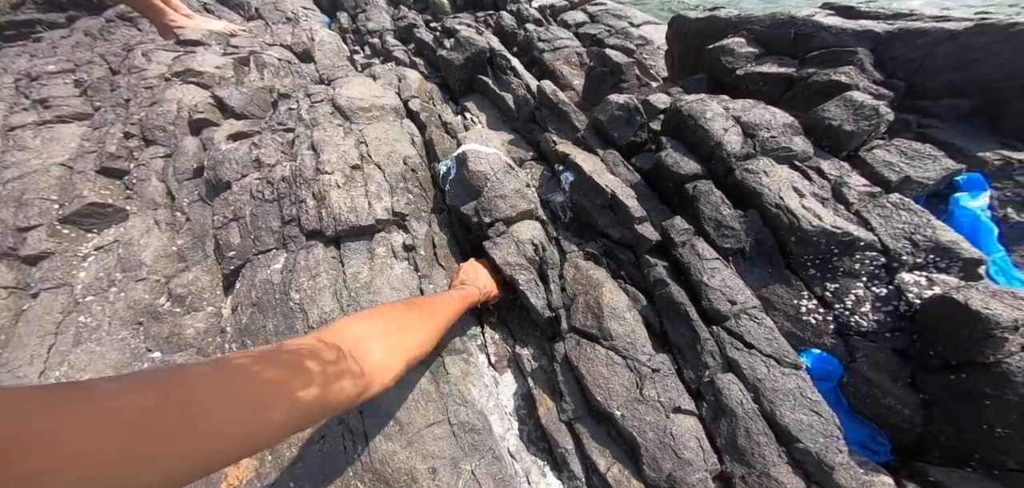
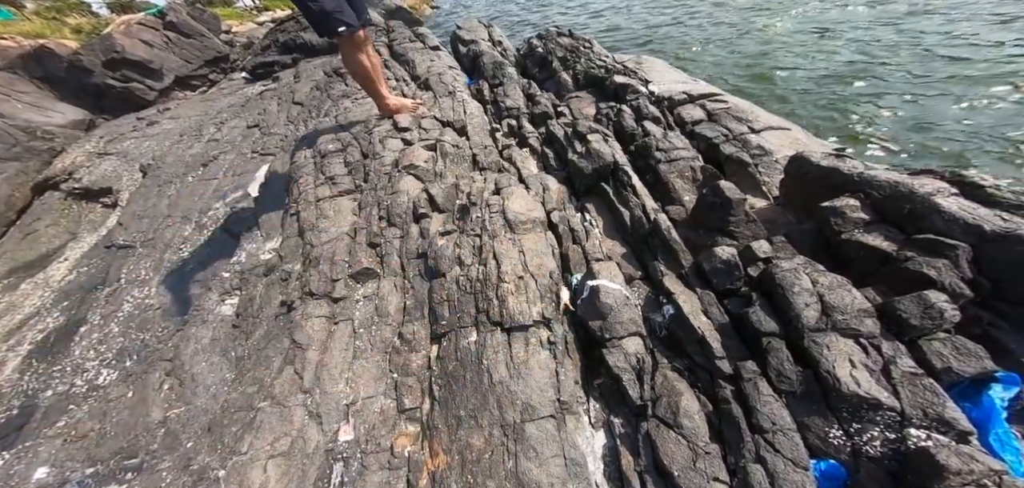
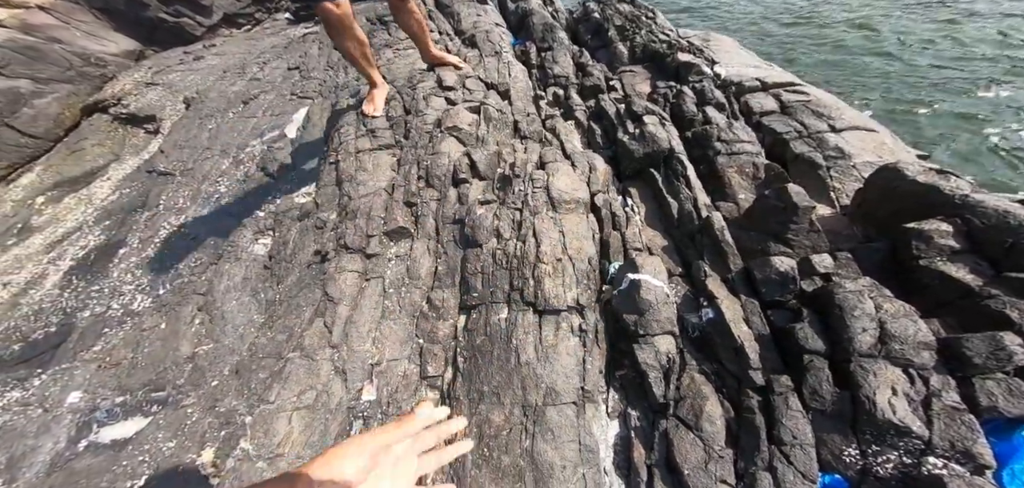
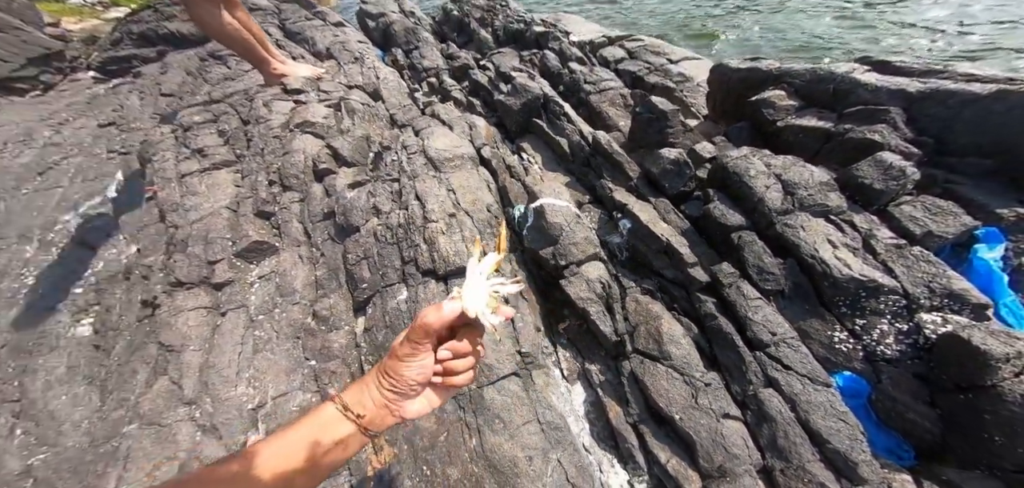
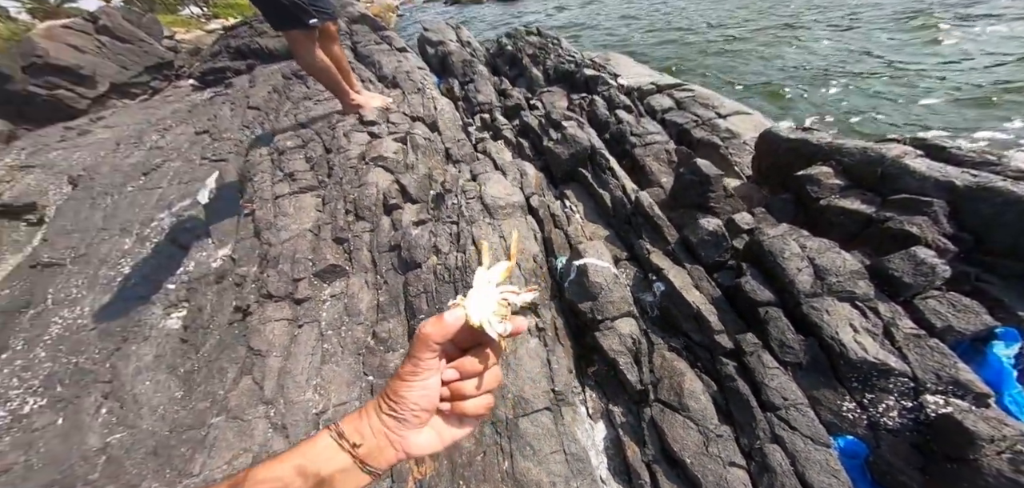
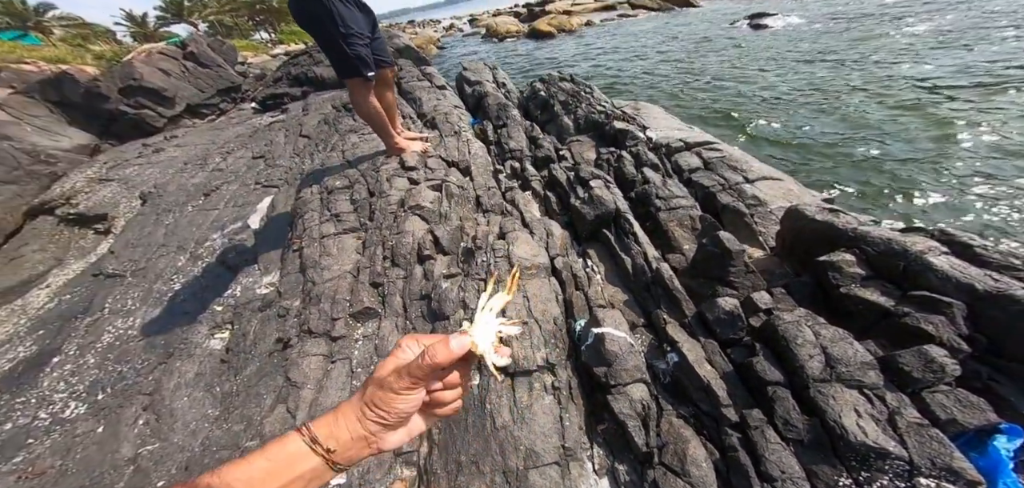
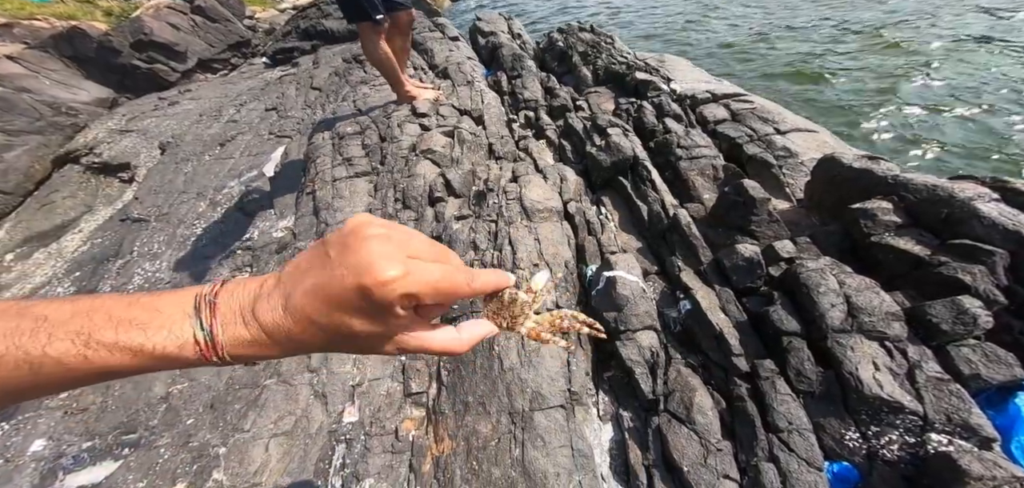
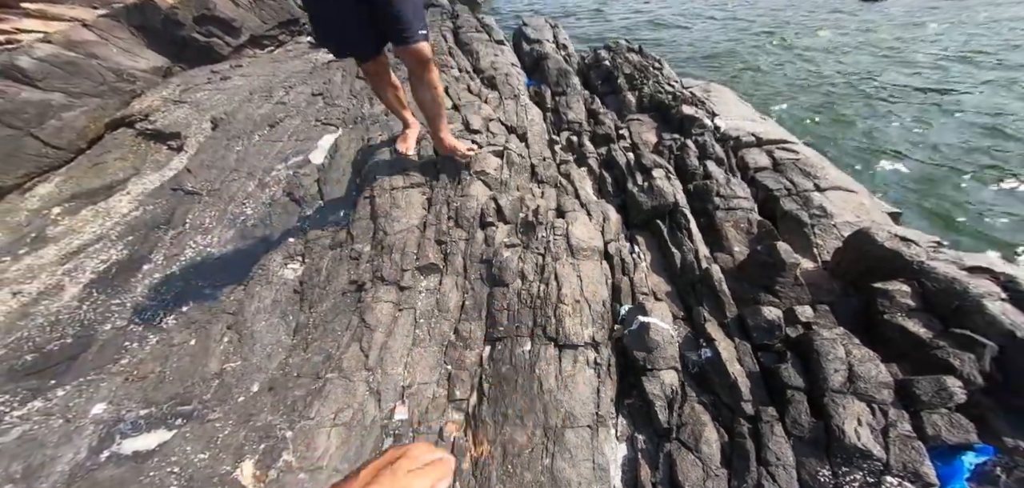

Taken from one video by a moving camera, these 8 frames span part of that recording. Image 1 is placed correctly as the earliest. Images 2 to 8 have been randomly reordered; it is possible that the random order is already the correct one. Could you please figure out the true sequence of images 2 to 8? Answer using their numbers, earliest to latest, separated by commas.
4, 5, 6, 7, 2, 3, 8
